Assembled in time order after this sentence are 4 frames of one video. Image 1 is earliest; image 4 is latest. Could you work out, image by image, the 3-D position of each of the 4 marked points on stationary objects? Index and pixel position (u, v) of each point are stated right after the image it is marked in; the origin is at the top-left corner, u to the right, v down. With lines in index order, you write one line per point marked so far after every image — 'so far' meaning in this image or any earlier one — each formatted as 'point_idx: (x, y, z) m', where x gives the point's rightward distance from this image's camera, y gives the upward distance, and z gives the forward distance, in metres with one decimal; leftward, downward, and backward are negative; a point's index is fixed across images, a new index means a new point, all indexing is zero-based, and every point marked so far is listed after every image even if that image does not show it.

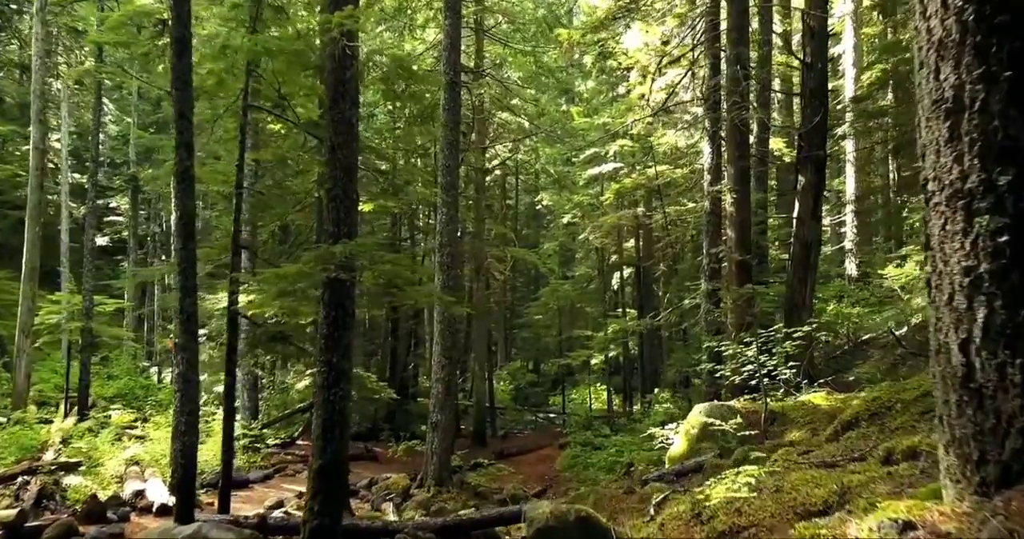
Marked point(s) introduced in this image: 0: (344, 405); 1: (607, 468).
0: (-1.6, -1.3, +6.7) m
1: (+2.0, -4.2, +15.3) m
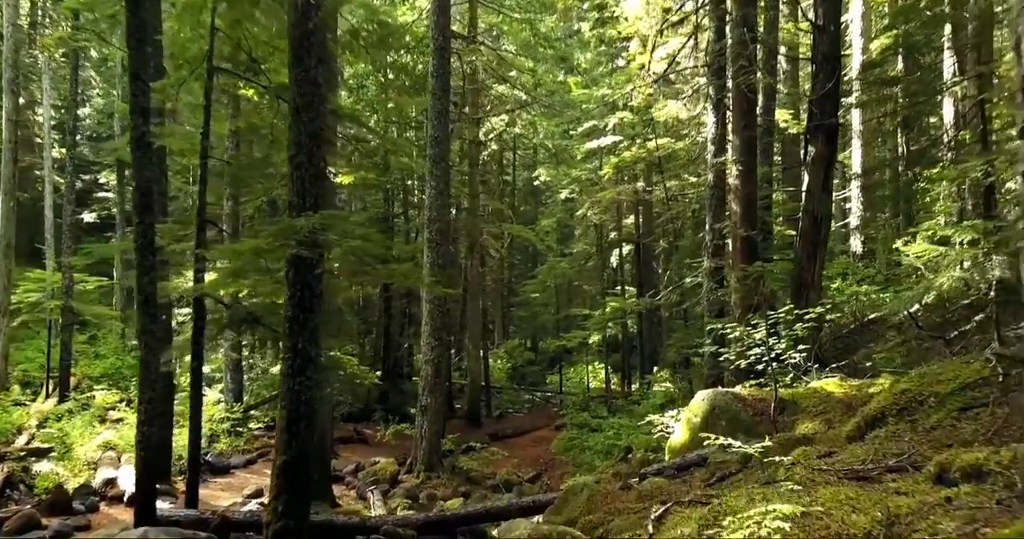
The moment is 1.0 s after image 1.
0: (-1.7, -1.1, +6.1) m
1: (+1.9, -3.7, +14.8) m
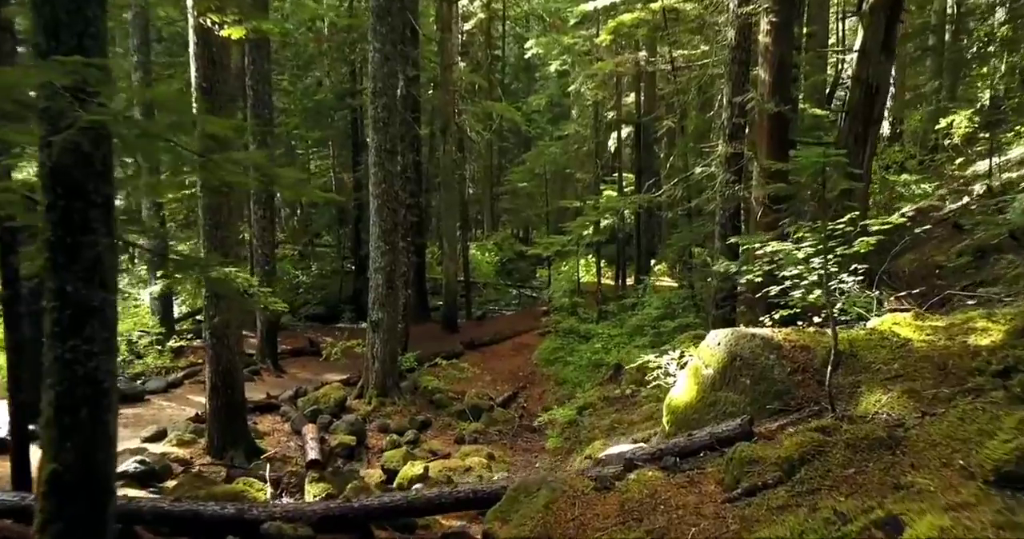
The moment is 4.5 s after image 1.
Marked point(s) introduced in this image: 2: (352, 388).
0: (-2.2, -0.5, +3.8) m
1: (+1.4, -1.8, +12.8) m
2: (-2.6, -1.9, +11.9) m
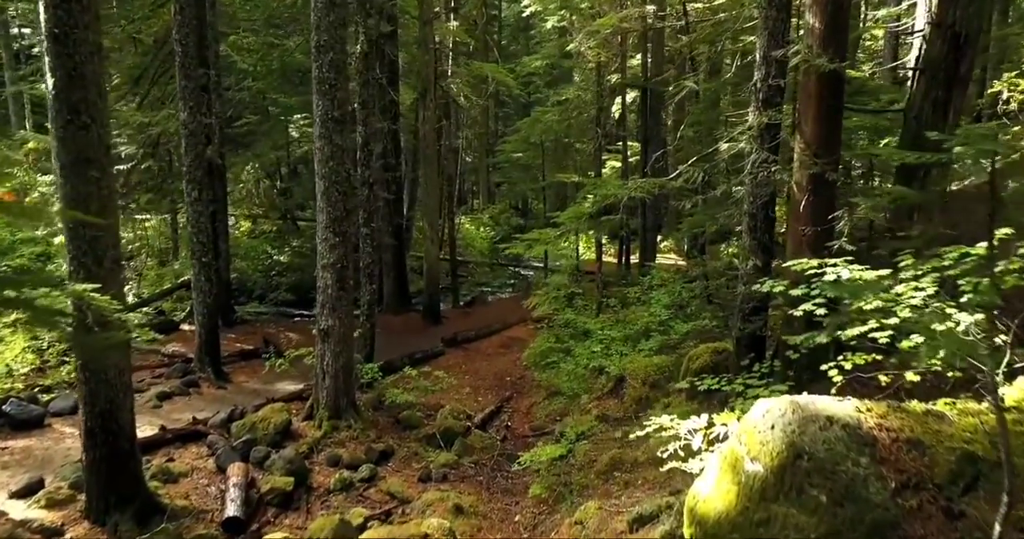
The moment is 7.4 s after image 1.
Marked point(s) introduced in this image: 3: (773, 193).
0: (-2.5, -0.8, +1.9) m
1: (+1.1, -1.6, +10.9) m
2: (-2.9, -1.8, +10.0) m
3: (+2.7, +0.8, +7.5) m
